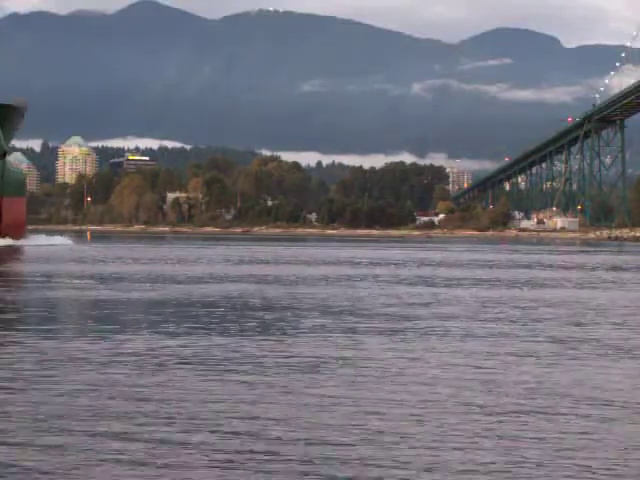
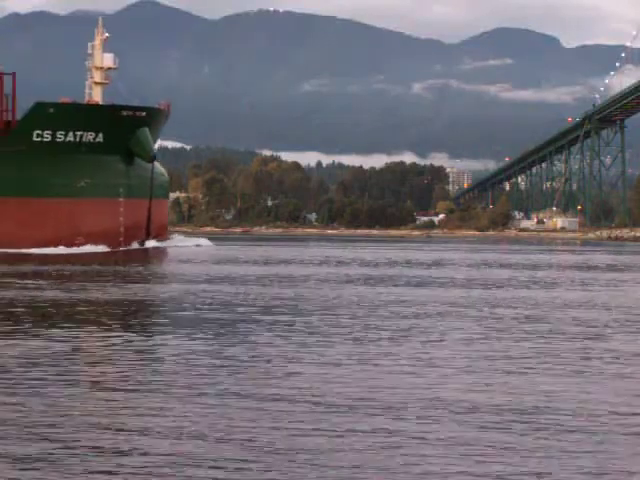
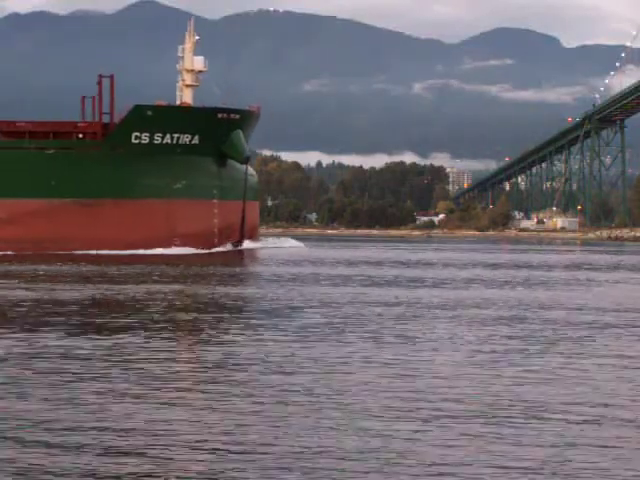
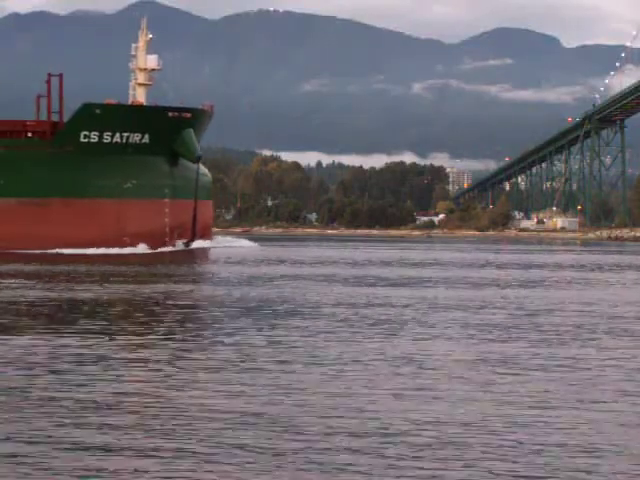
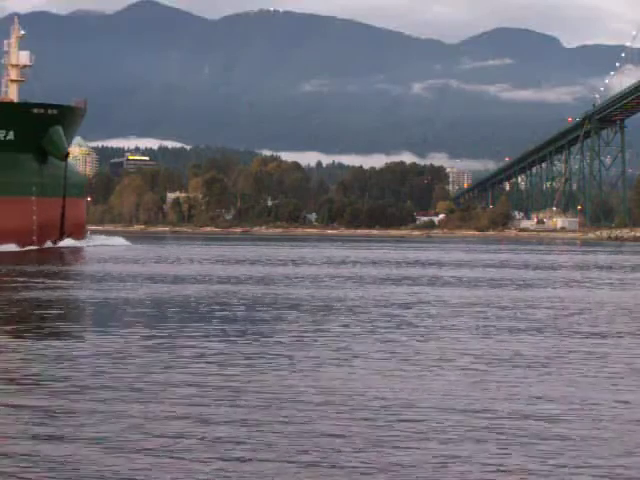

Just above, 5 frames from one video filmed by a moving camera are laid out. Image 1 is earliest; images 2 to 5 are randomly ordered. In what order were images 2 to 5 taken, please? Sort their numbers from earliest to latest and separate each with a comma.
5, 2, 4, 3
